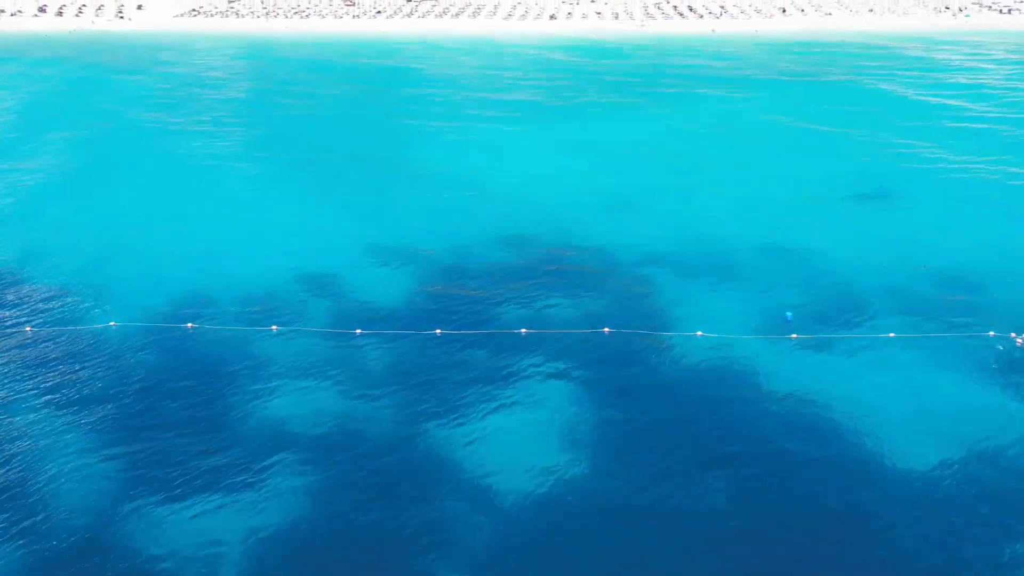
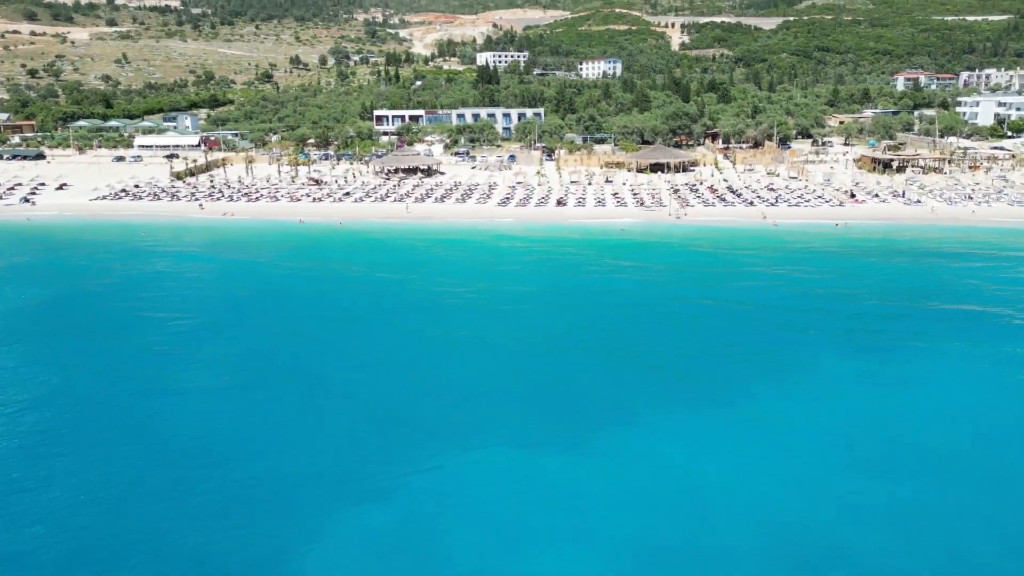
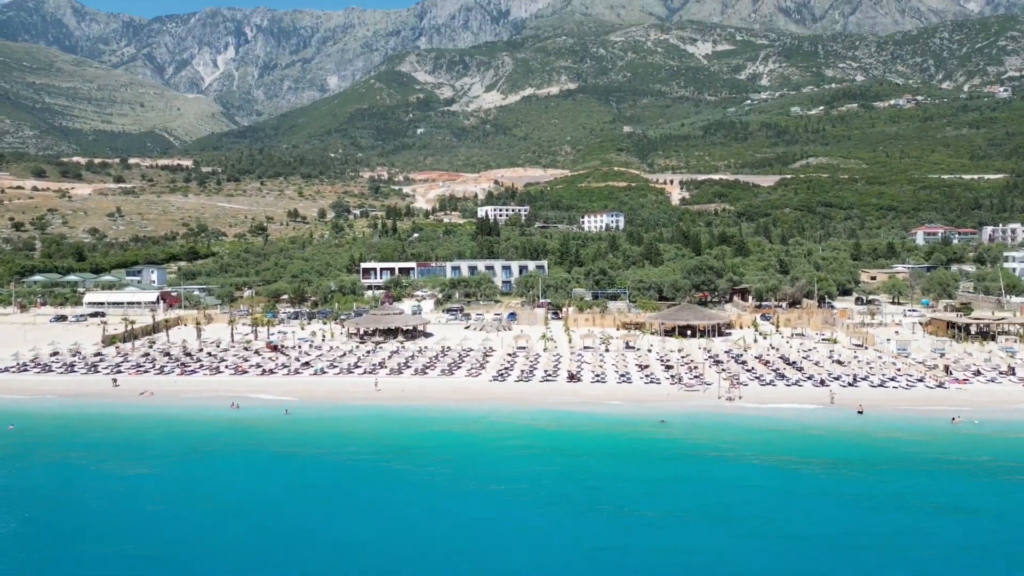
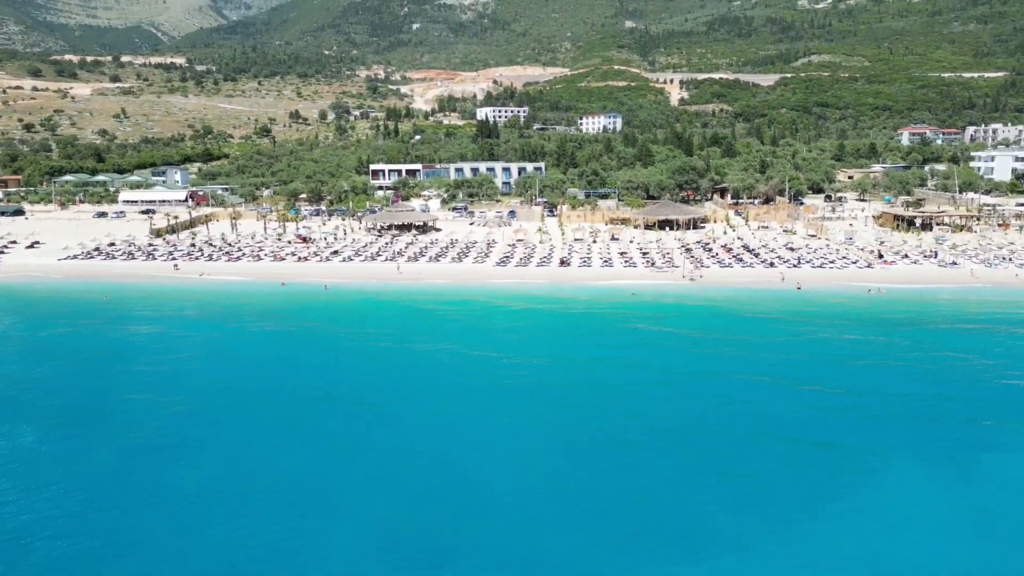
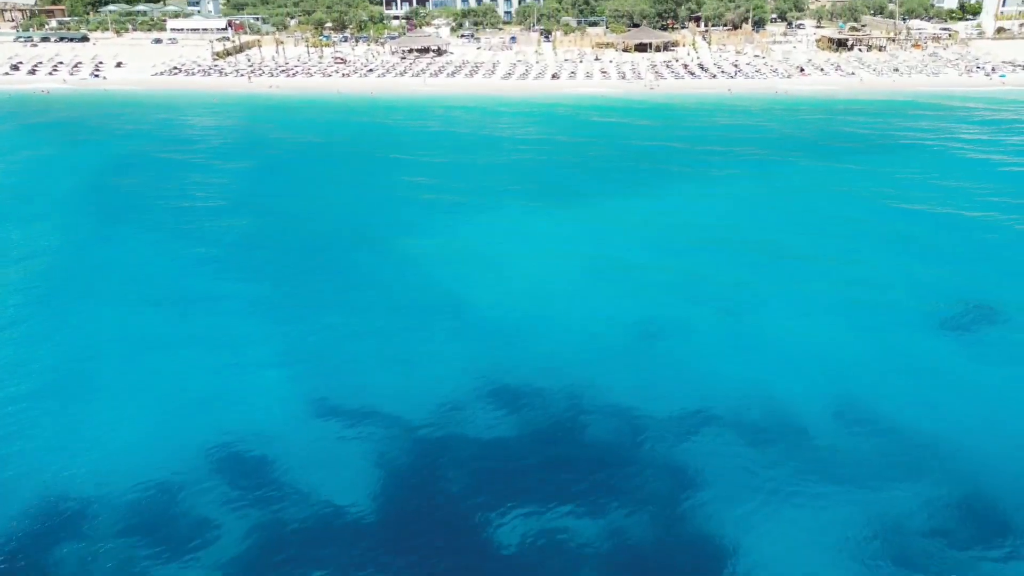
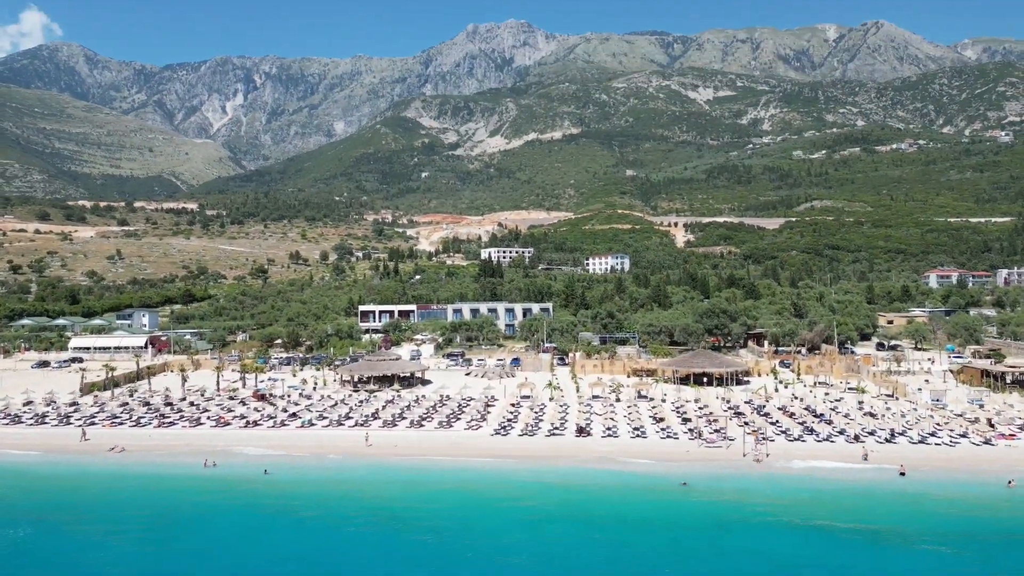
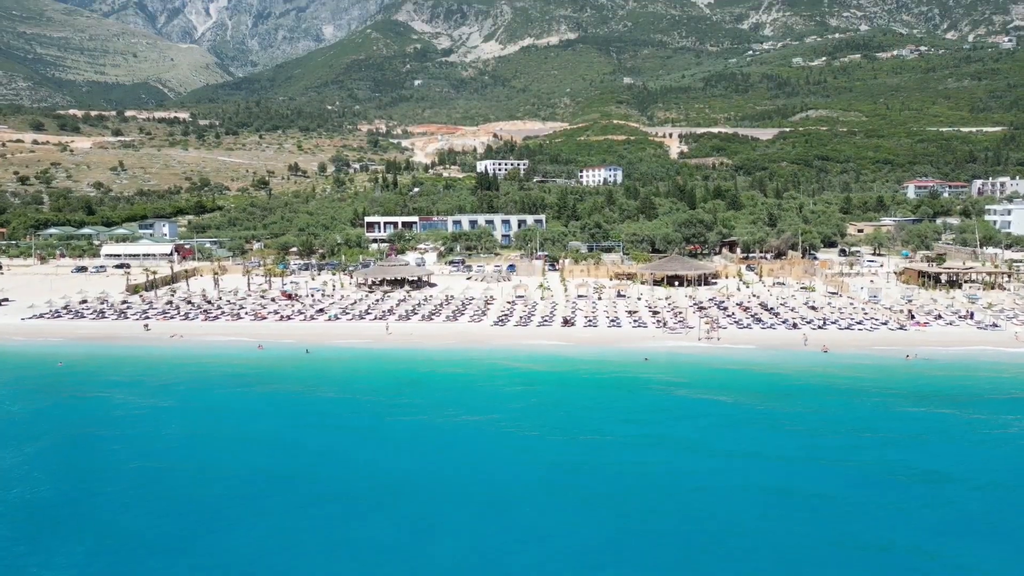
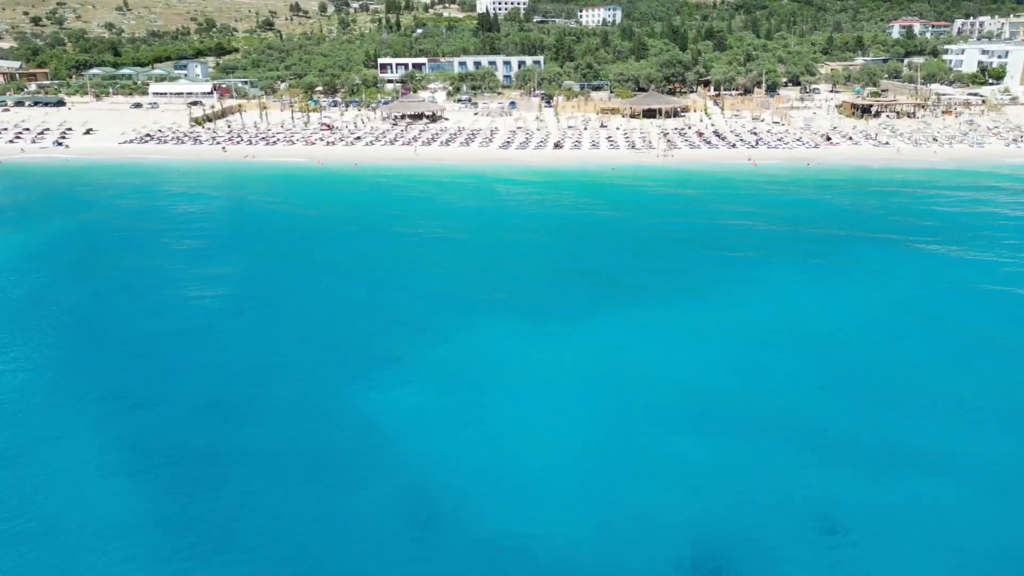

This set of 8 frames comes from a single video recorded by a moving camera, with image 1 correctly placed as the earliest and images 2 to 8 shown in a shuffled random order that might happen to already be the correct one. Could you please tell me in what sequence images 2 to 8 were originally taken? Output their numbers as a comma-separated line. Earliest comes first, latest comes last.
5, 8, 2, 4, 7, 3, 6
